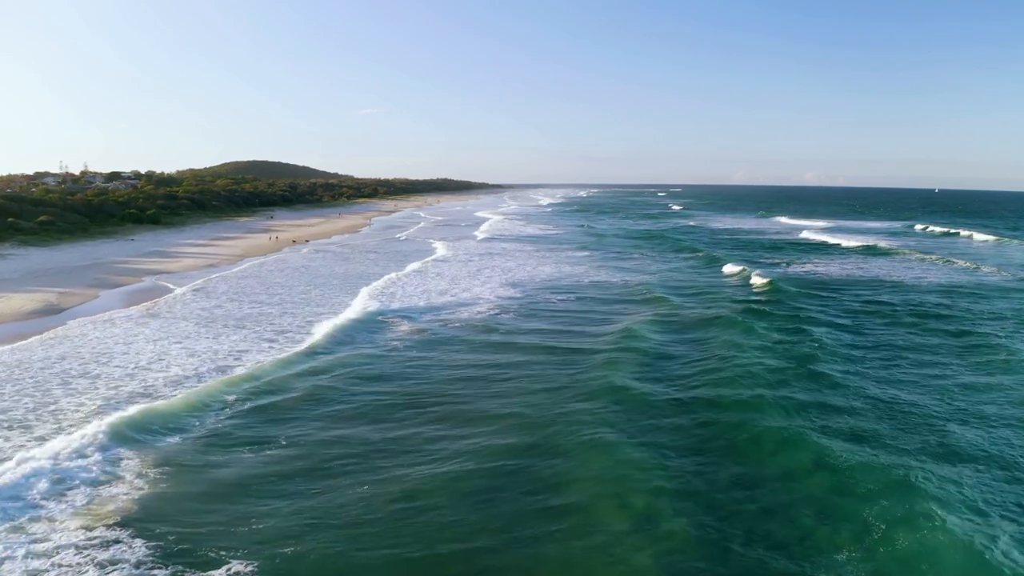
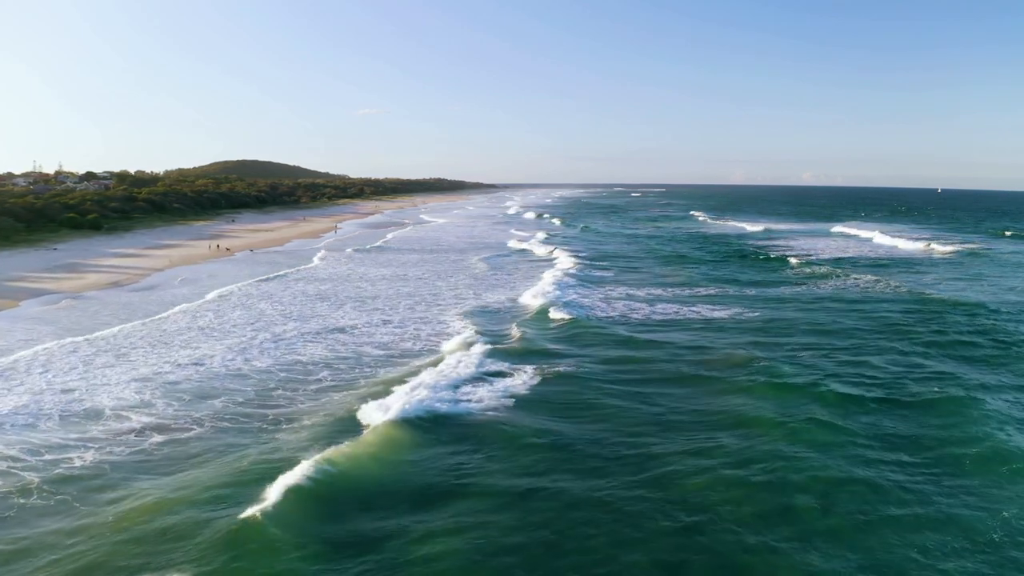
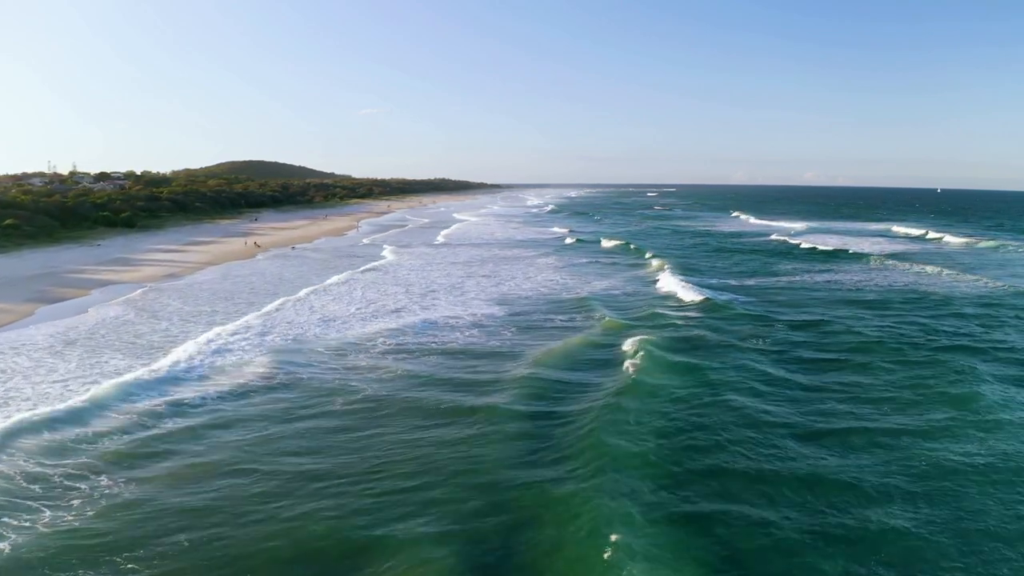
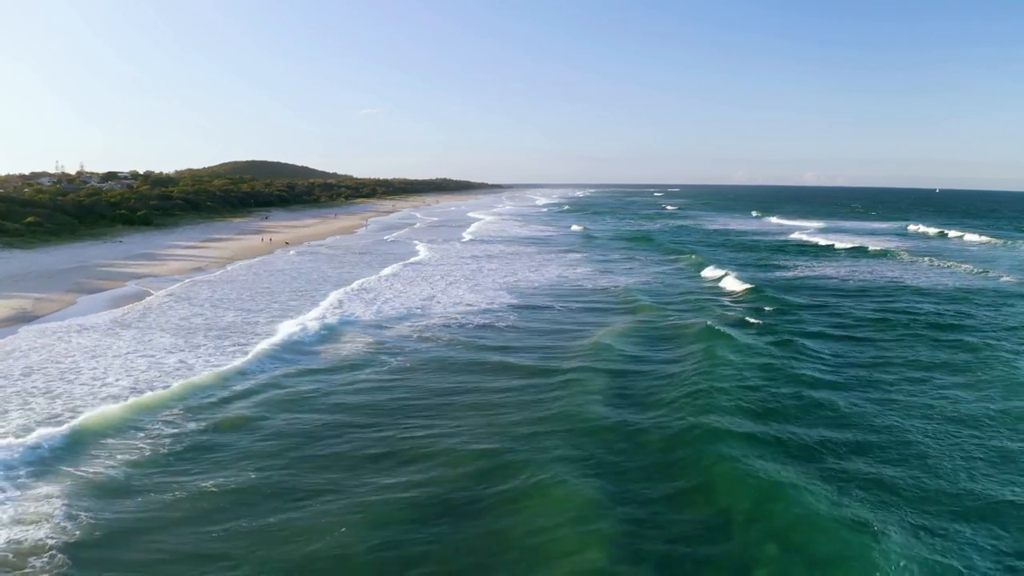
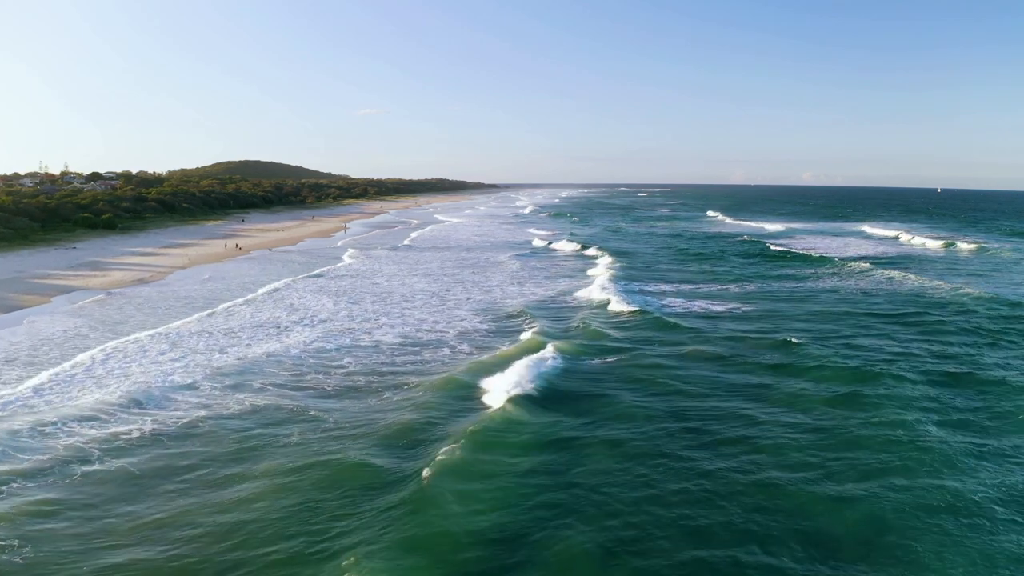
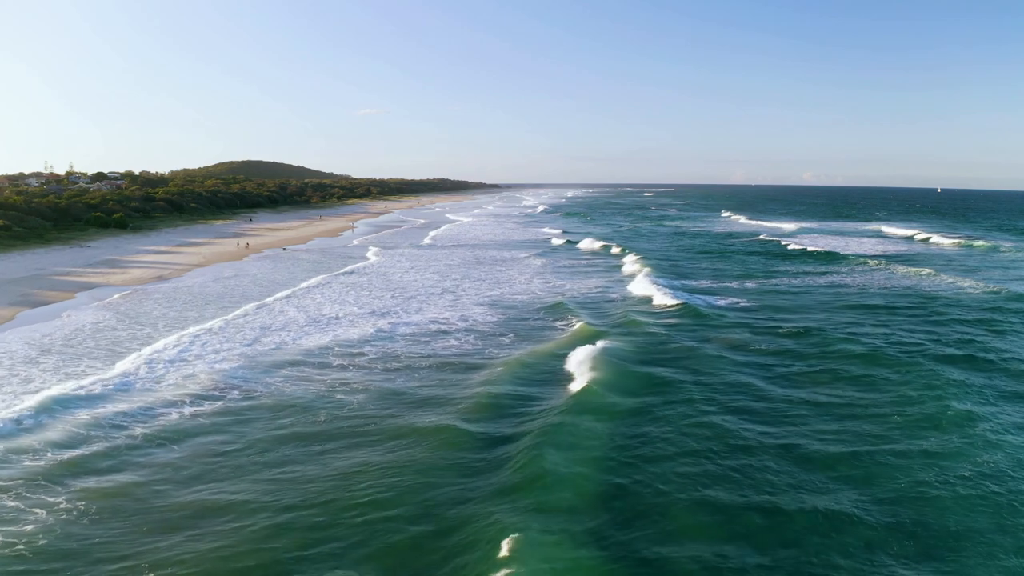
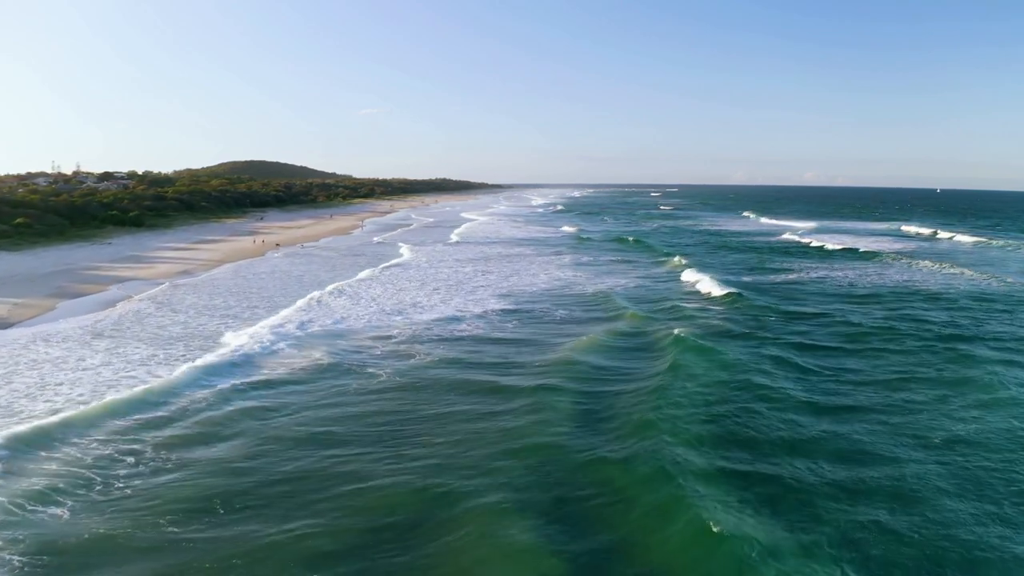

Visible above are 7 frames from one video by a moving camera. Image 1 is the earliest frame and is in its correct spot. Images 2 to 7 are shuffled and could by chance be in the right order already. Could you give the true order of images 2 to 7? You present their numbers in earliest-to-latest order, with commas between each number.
4, 7, 3, 6, 5, 2
